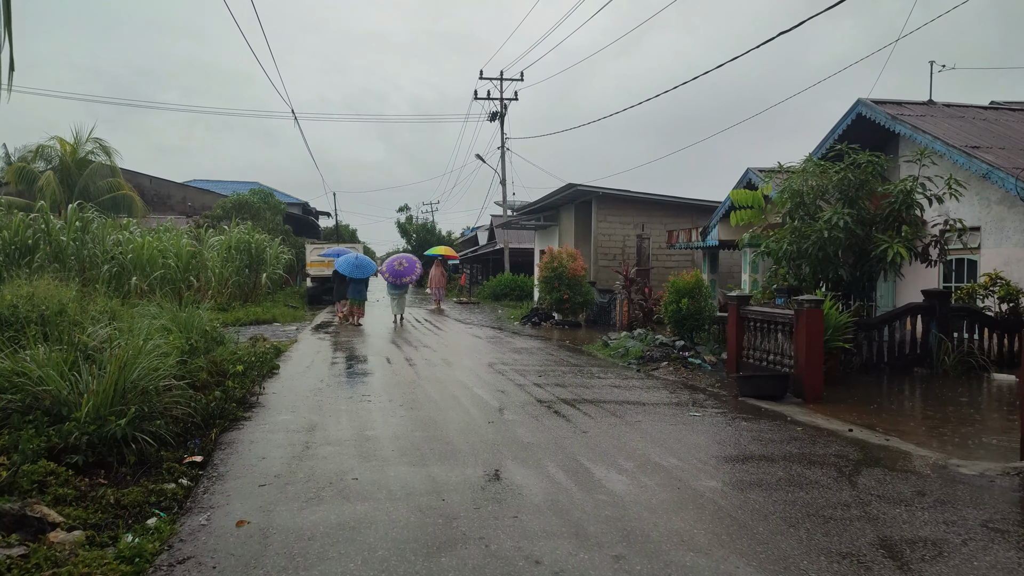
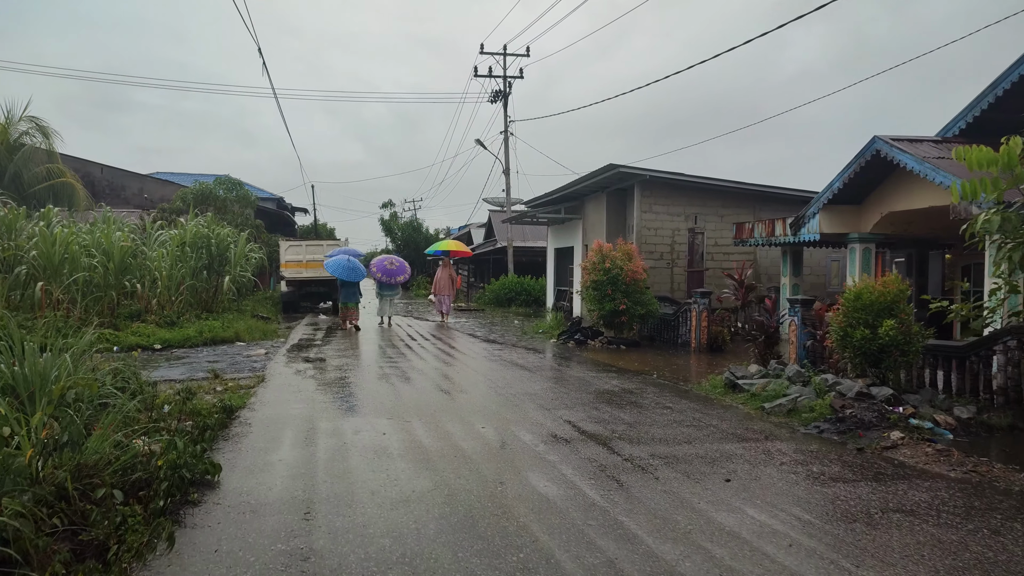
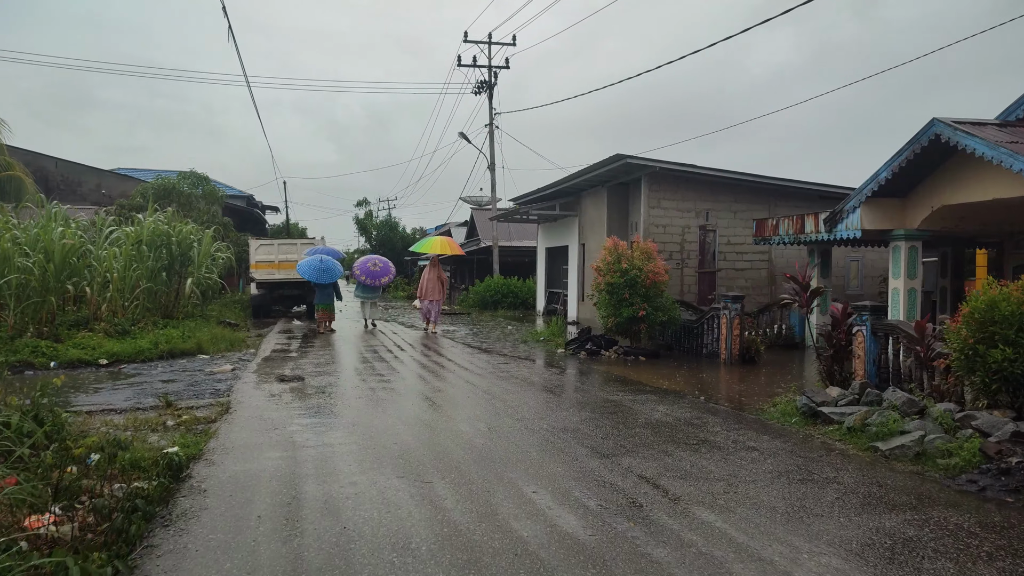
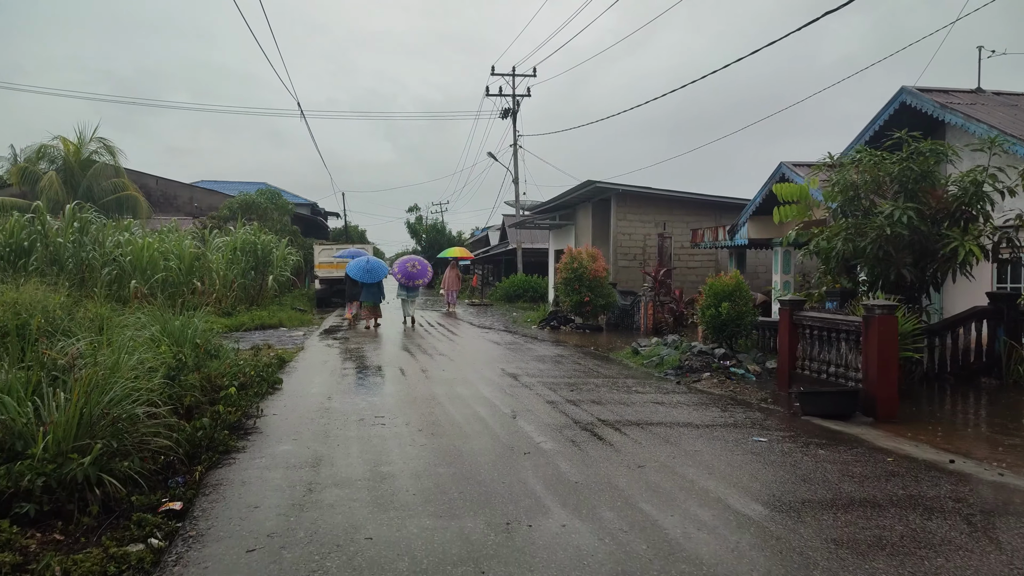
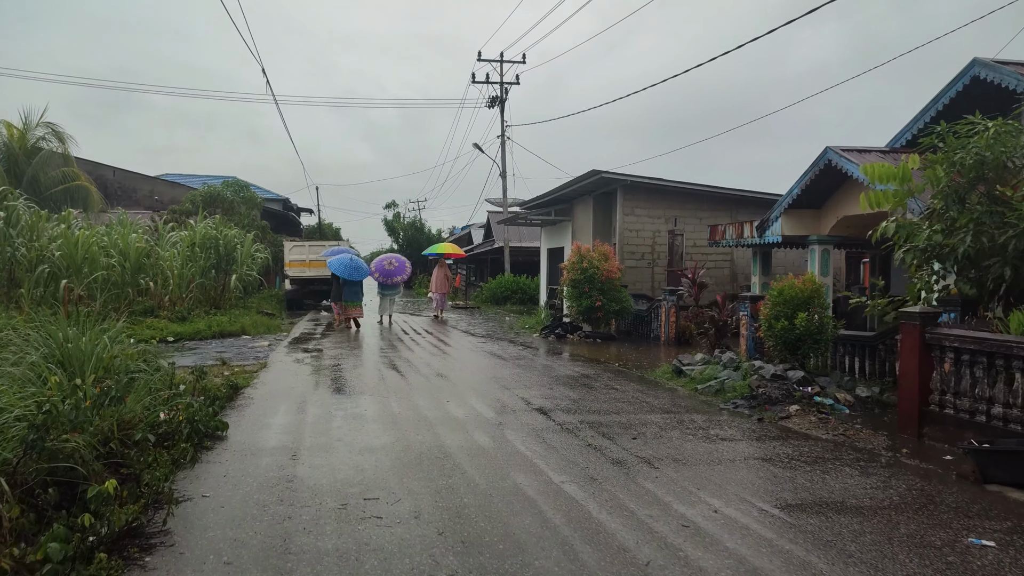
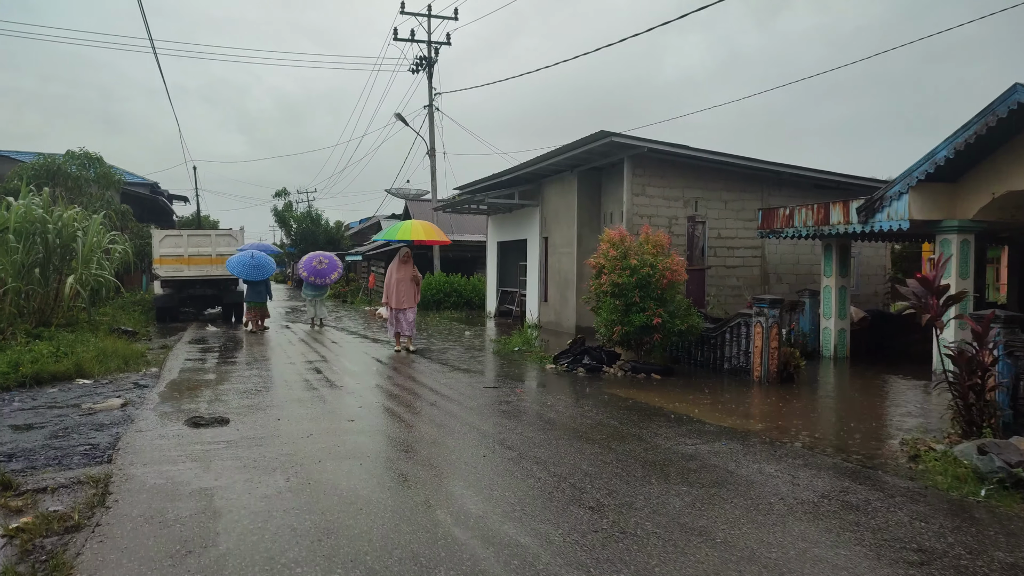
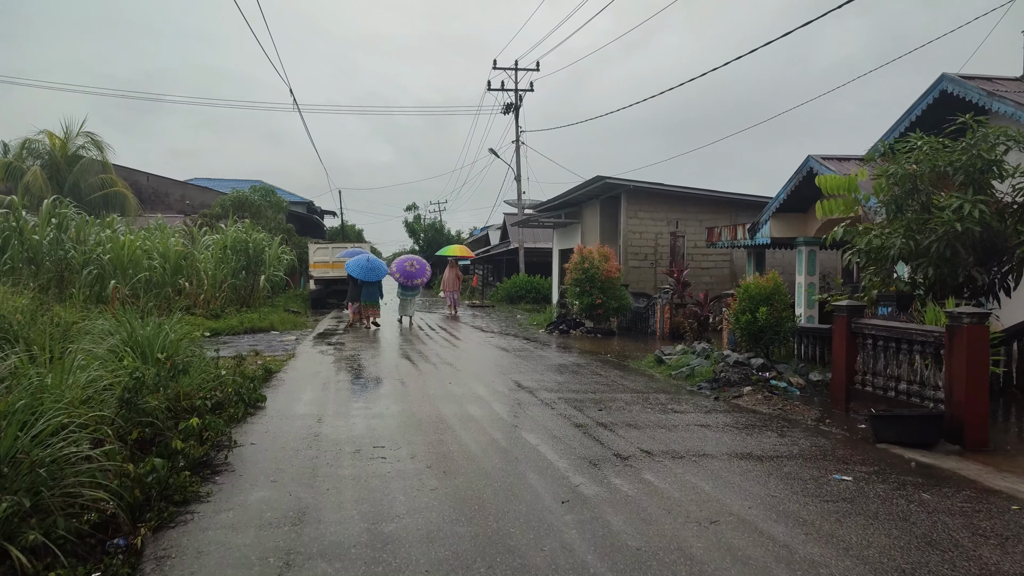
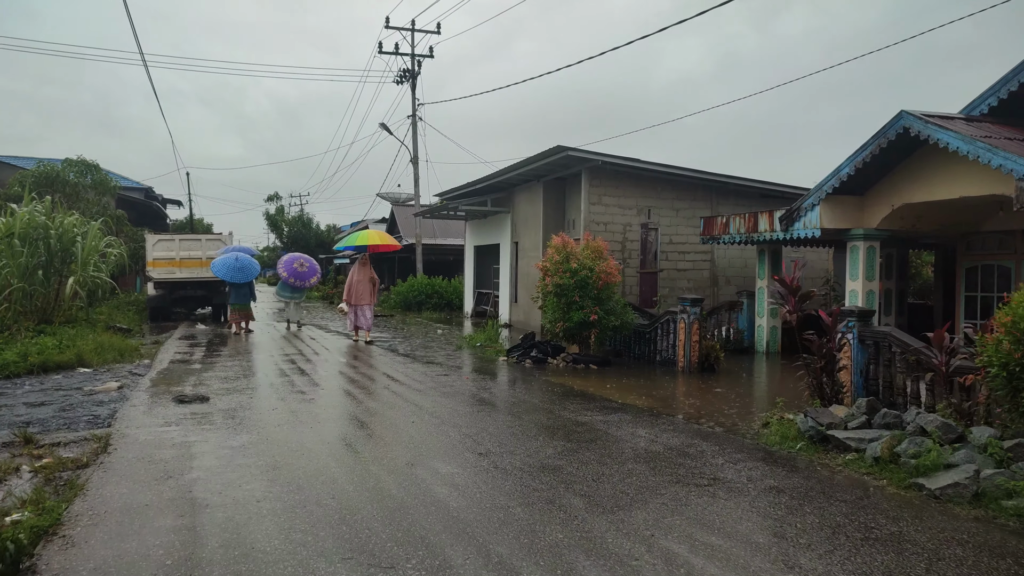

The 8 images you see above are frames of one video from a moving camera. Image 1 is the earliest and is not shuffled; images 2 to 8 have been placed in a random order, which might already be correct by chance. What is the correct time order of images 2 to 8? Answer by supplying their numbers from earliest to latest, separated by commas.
4, 7, 5, 2, 3, 8, 6
